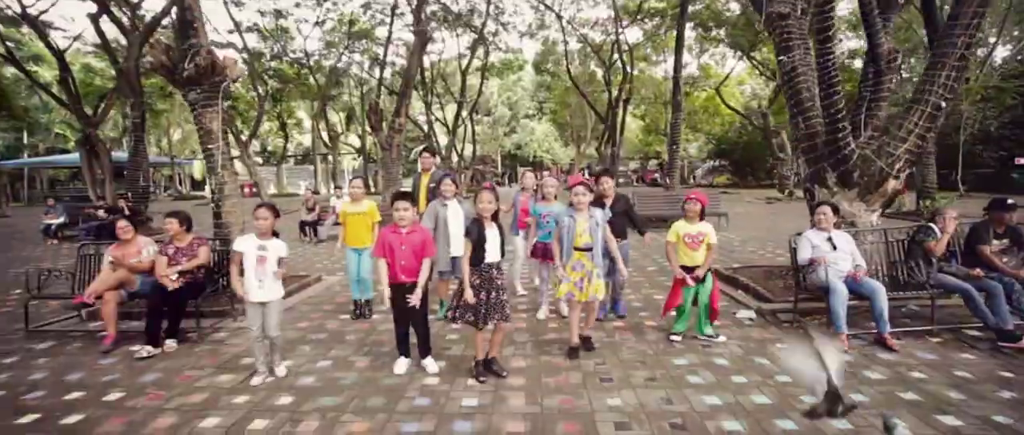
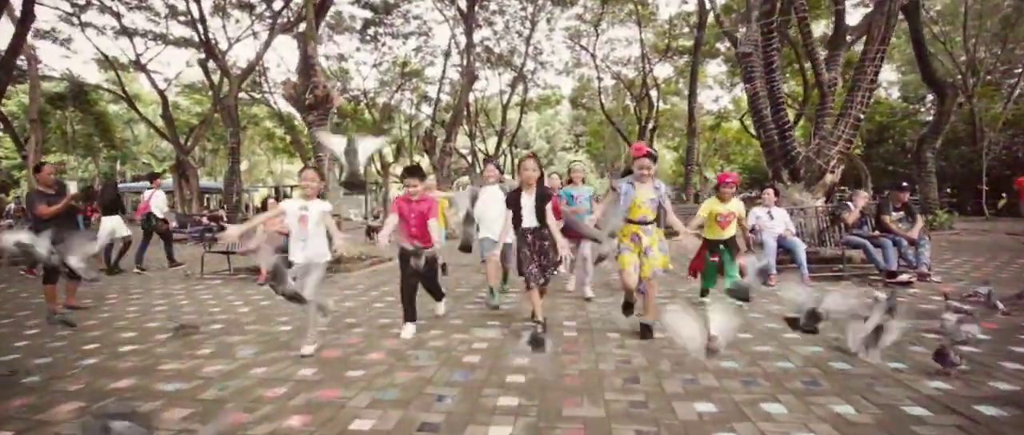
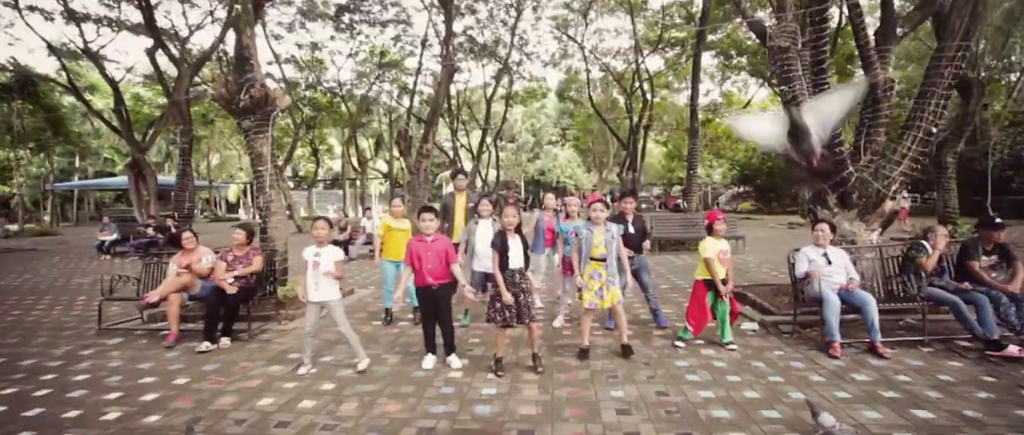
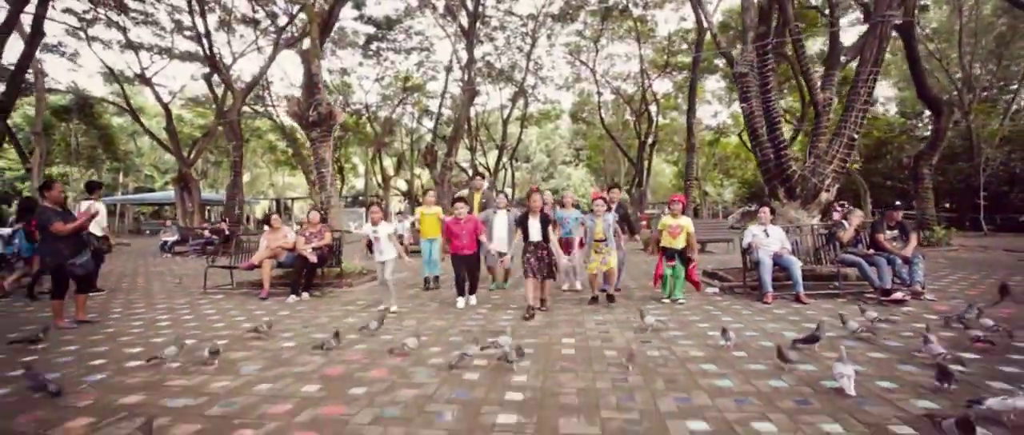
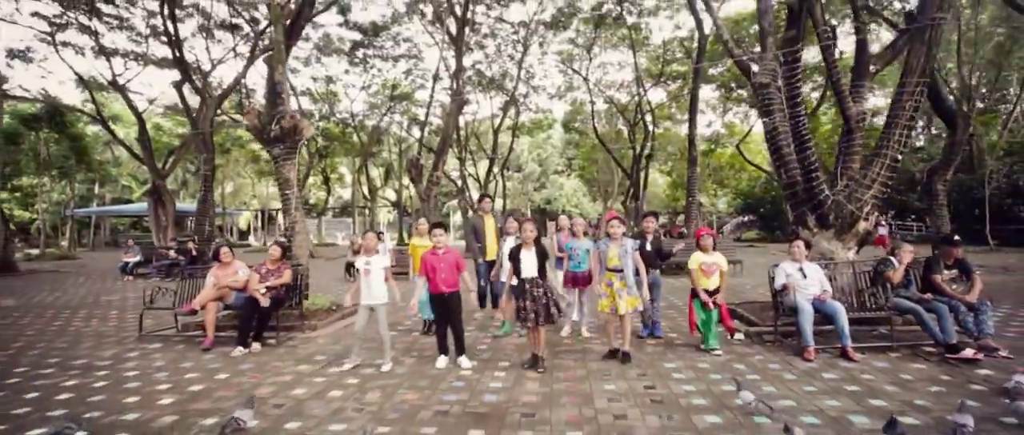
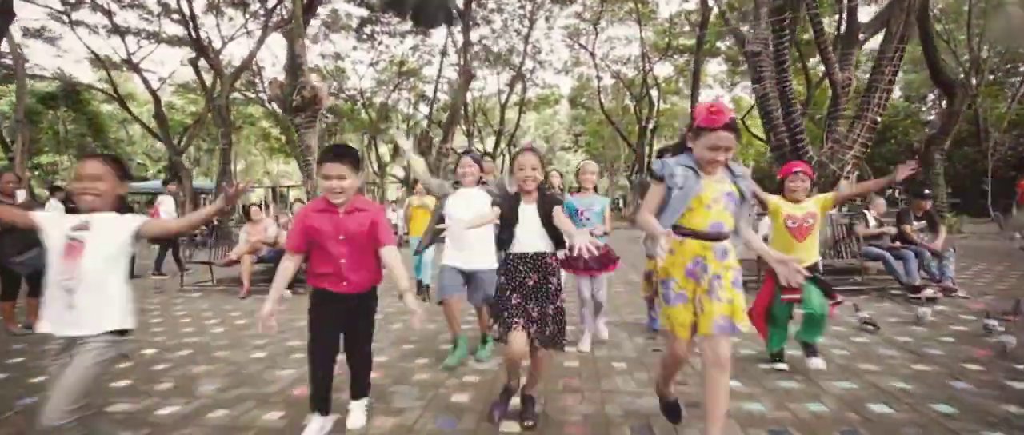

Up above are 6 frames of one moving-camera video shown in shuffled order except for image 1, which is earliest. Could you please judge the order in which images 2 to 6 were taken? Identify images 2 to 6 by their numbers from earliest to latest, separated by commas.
3, 5, 4, 2, 6
